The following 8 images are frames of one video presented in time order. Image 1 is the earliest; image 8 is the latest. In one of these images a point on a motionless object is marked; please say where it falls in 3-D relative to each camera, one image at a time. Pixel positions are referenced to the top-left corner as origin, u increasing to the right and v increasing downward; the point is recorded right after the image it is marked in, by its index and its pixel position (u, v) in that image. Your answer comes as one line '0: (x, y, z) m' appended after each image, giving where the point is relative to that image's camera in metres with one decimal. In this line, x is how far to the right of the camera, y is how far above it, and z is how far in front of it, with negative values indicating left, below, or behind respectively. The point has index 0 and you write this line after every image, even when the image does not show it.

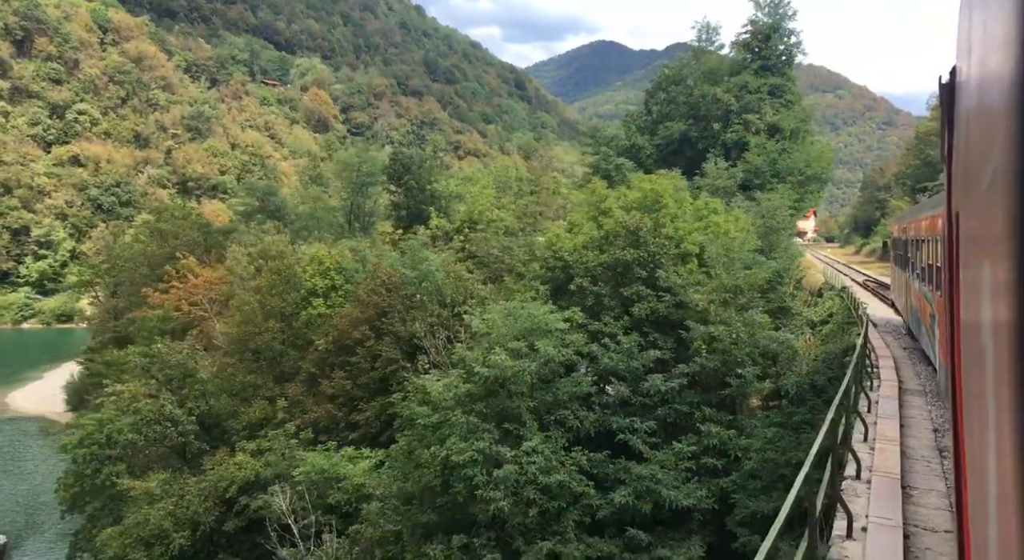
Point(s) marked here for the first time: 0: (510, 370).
0: (+0.1, -1.0, +10.5) m
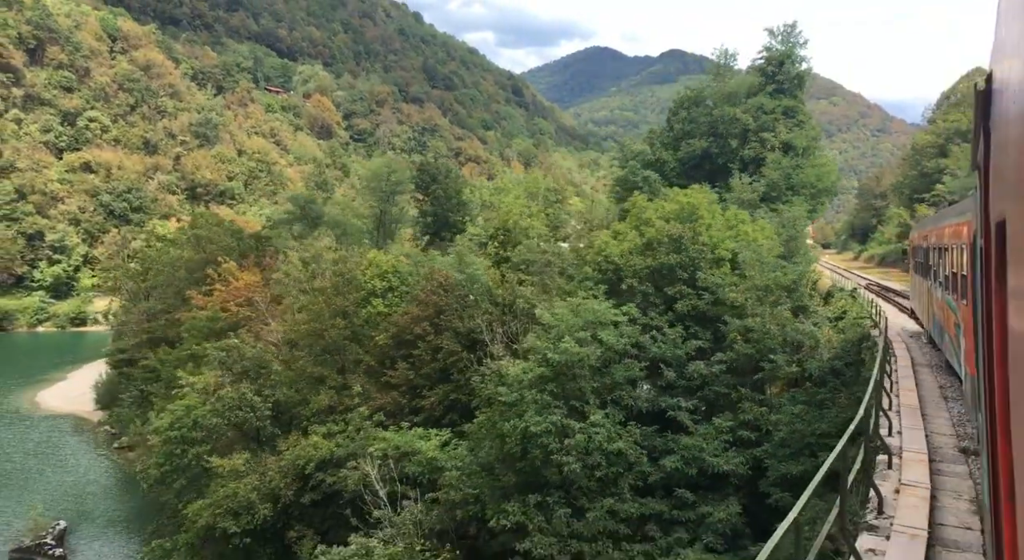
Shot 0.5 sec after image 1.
0: (+1.0, -1.0, +12.4) m
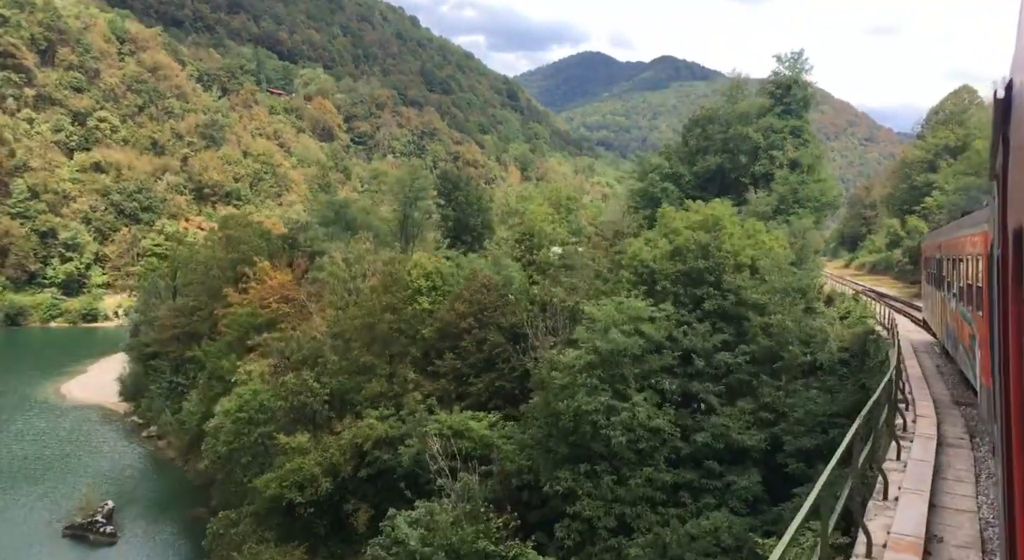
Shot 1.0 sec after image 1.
0: (+1.8, -1.1, +14.4) m
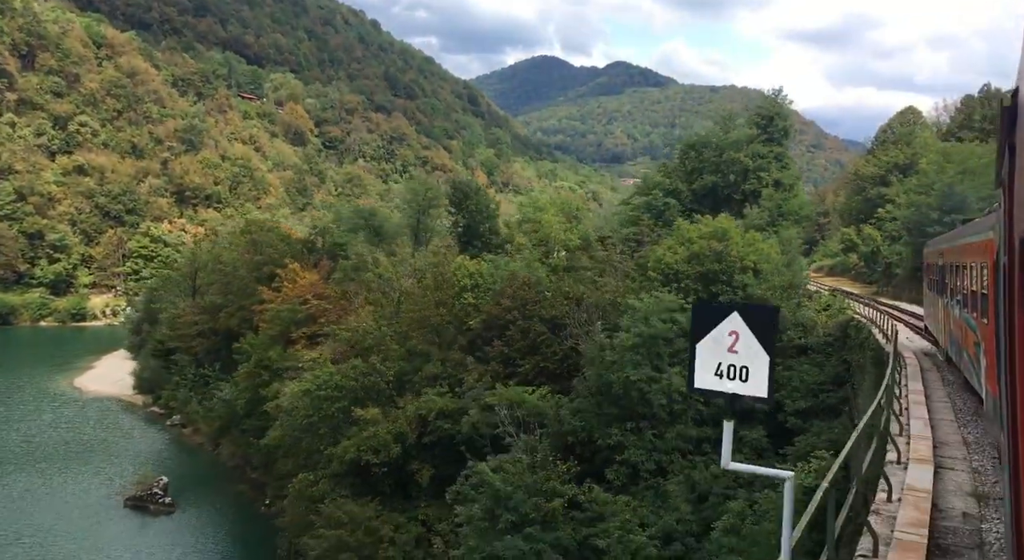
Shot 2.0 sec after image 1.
0: (+3.1, -1.0, +18.4) m
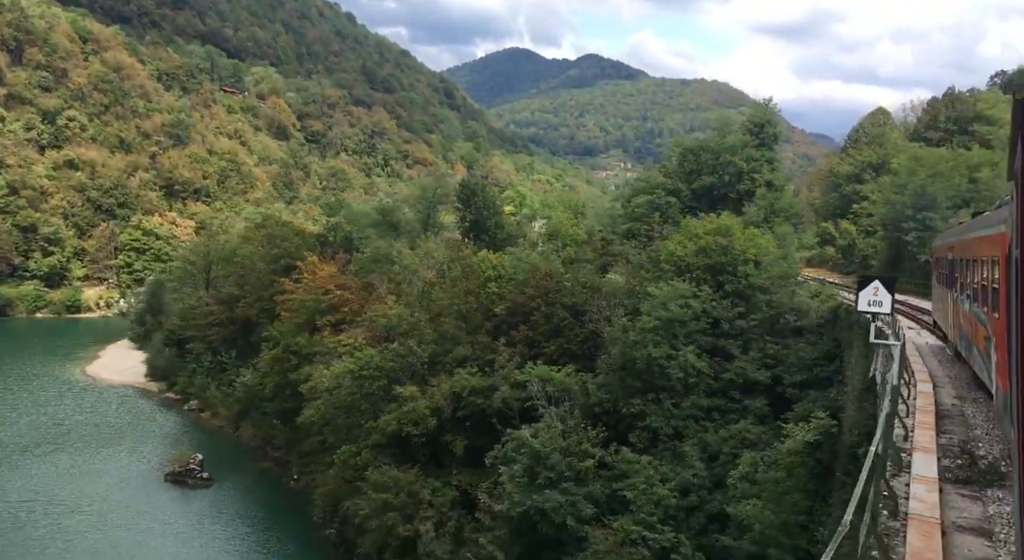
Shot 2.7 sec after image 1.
0: (+3.9, -0.8, +21.2) m
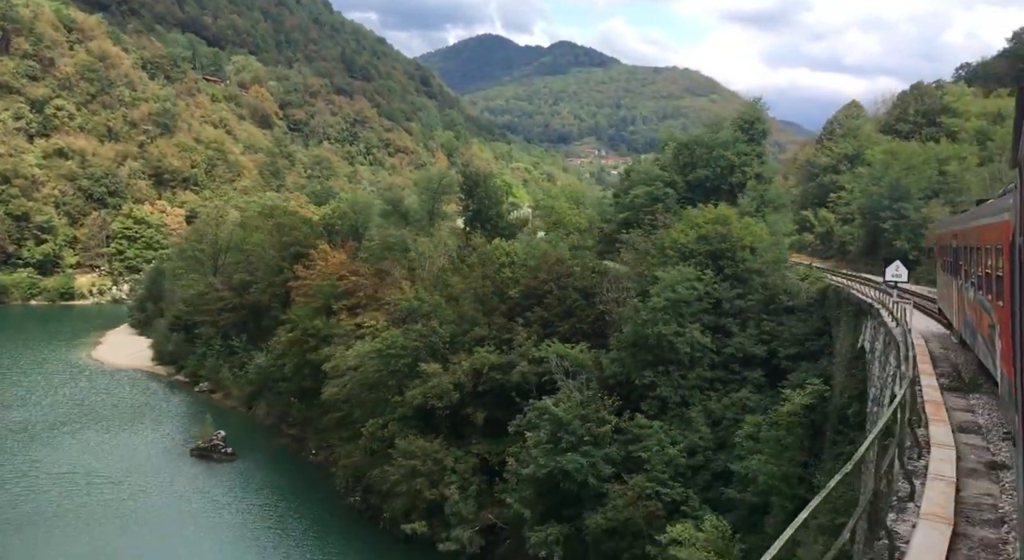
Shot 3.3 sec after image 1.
0: (+4.6, -0.4, +23.7) m
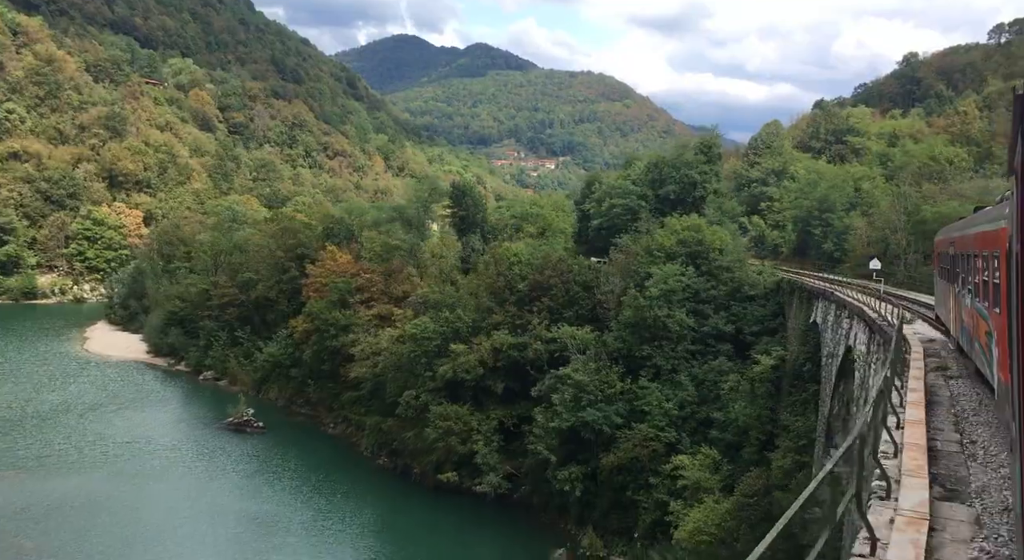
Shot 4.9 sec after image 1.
0: (+5.5, -0.2, +30.6) m
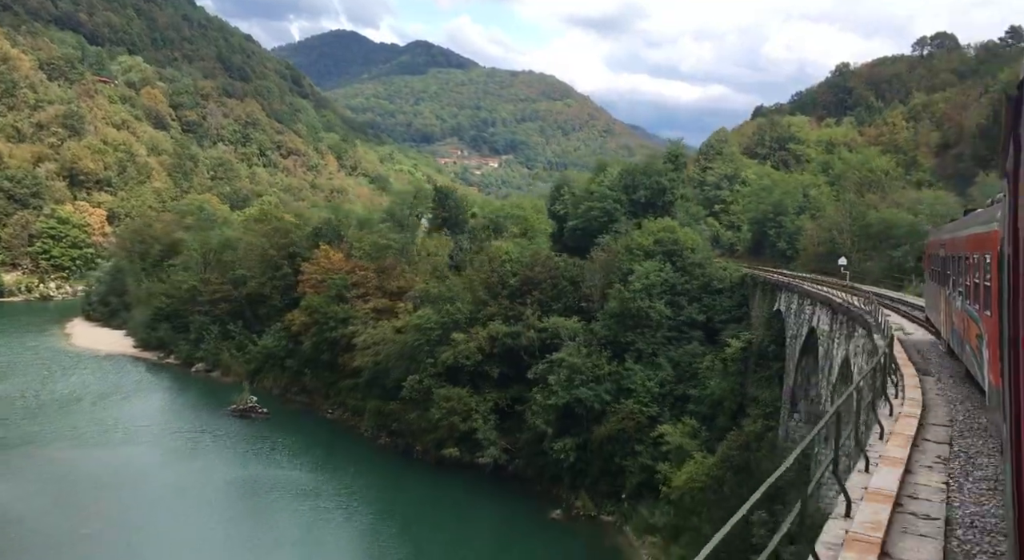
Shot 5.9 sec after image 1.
0: (+5.5, 0.0, +35.0) m
